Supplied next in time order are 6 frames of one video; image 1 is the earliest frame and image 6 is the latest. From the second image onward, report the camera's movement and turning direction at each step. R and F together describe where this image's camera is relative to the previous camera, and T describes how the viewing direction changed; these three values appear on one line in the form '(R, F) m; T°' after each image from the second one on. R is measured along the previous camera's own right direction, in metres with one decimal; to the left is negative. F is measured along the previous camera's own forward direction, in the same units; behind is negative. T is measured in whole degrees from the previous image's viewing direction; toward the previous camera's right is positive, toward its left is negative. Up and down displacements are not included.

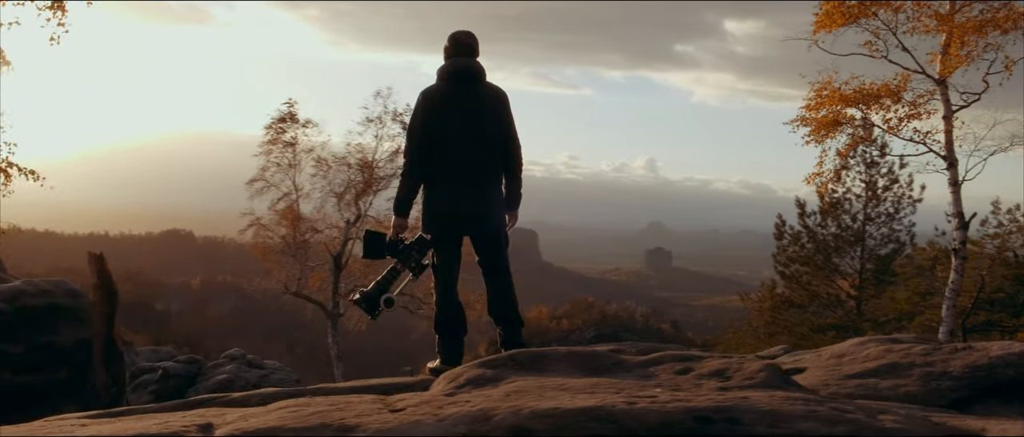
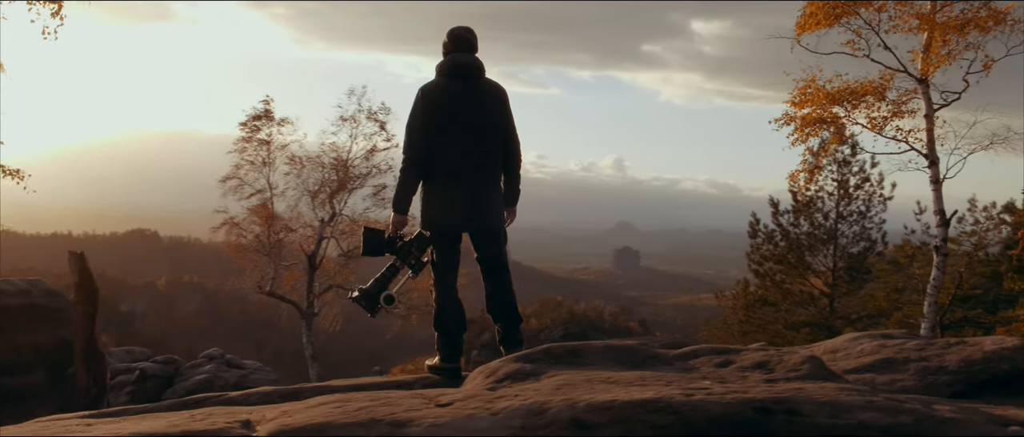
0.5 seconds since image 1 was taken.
(-0.2, 0.0) m; +2°
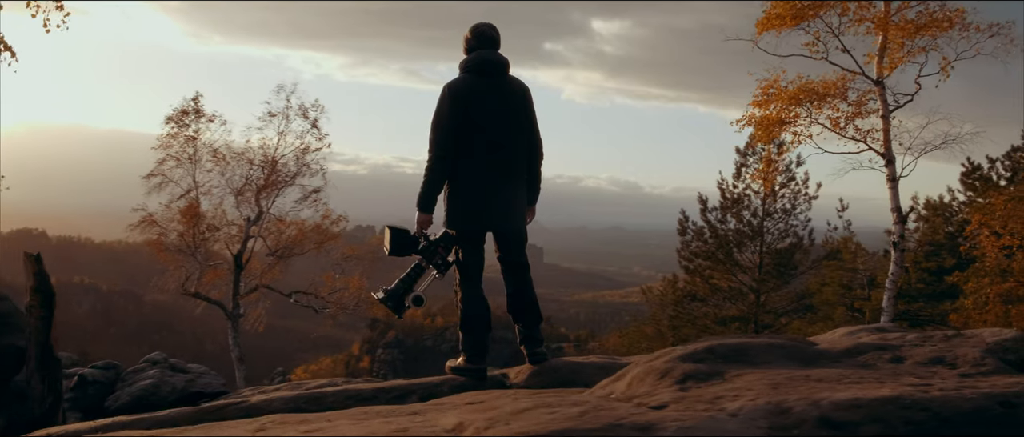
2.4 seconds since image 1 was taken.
(-0.7, +0.1) m; +5°
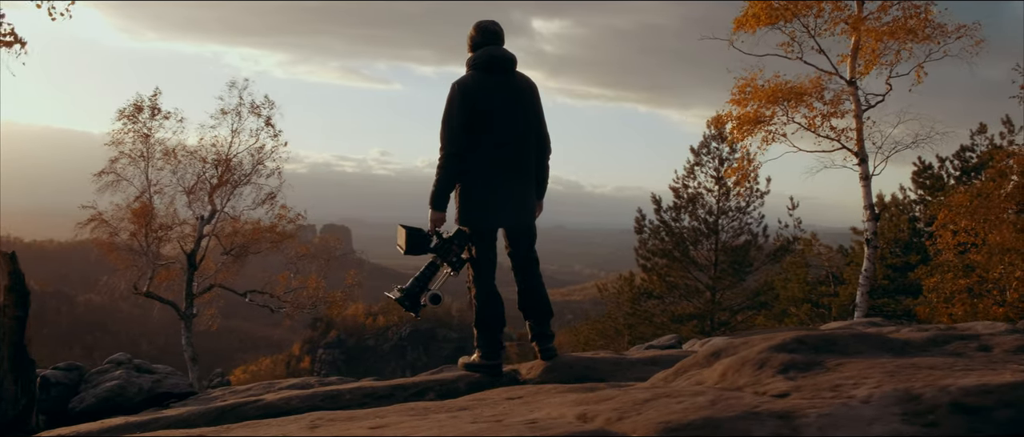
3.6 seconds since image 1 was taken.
(-0.4, 0.0) m; +3°
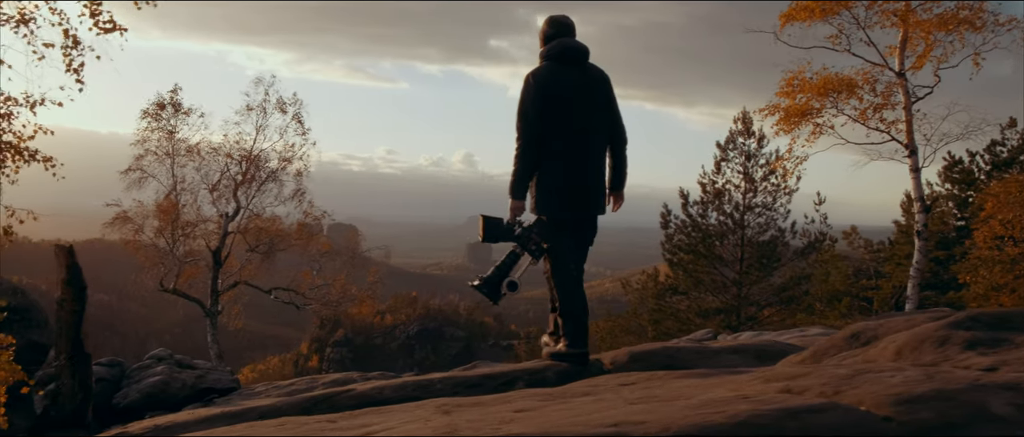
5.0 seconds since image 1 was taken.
(-0.5, 0.0) m; -2°
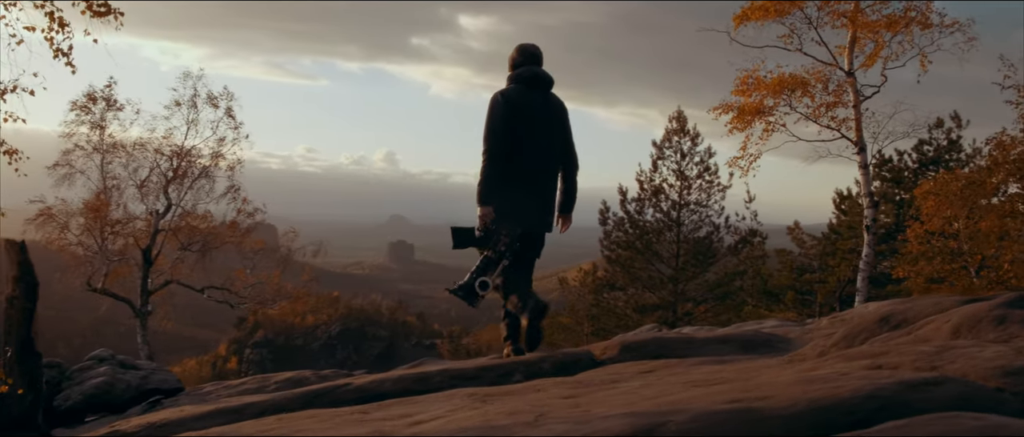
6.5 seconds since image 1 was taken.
(-0.4, 0.0) m; +4°
